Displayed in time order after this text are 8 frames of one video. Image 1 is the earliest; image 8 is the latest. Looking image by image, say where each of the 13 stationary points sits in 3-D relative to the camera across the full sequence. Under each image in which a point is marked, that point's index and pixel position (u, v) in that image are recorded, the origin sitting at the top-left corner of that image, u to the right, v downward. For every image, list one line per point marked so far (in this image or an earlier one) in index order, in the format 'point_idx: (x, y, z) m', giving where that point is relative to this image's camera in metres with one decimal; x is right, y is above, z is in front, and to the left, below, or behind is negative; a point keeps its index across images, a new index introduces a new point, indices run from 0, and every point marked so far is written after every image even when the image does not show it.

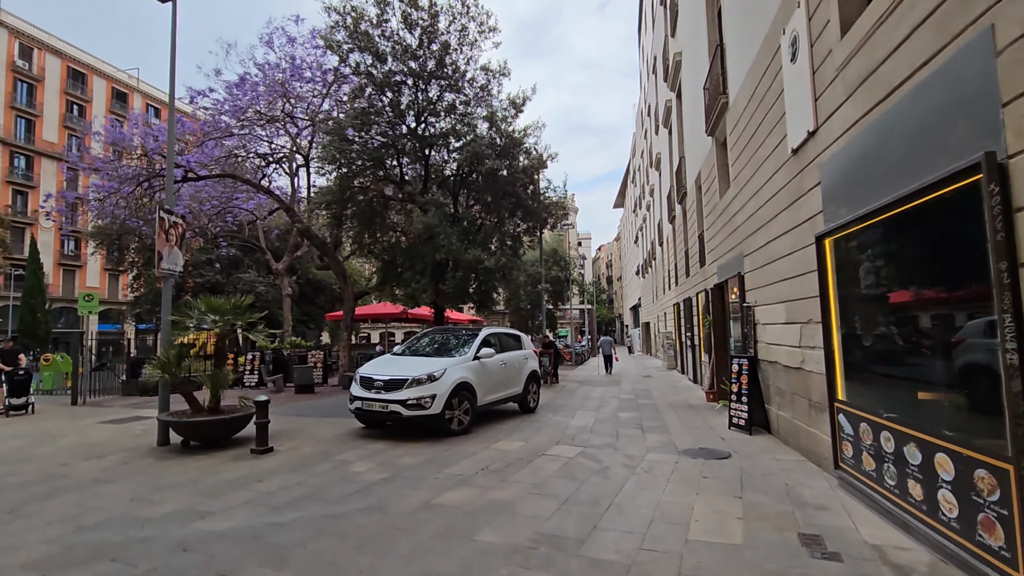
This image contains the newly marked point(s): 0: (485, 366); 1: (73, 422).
0: (-0.4, -1.3, +8.7) m
1: (-8.7, -2.7, +10.3) m
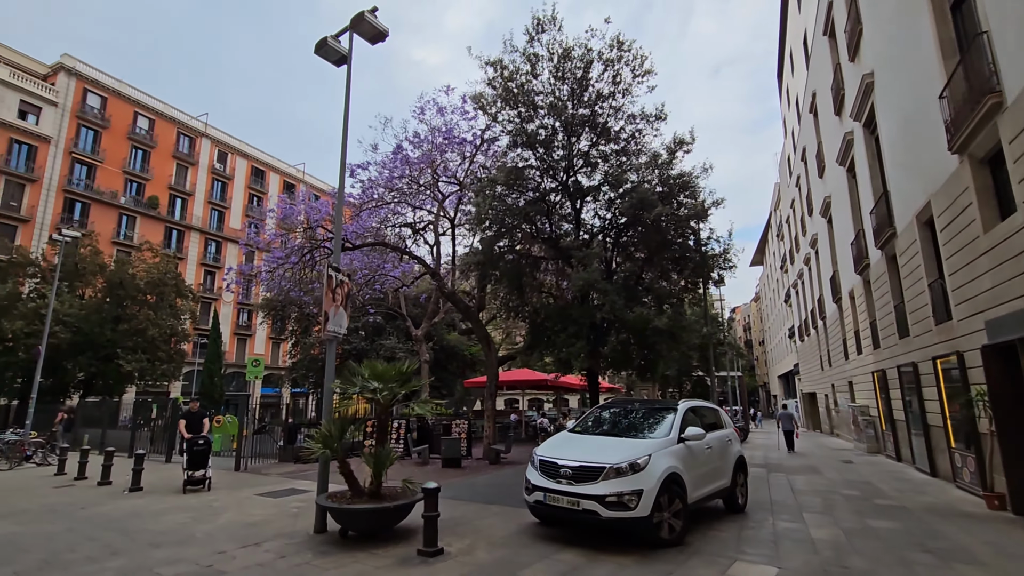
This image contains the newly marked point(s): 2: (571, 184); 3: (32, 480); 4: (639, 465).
0: (+2.4, -2.1, +6.8) m
1: (-5.3, -3.9, +10.0) m
2: (+1.6, +2.8, +14.2) m
3: (-11.9, -4.7, +12.8) m
4: (+1.4, -2.0, +5.9) m
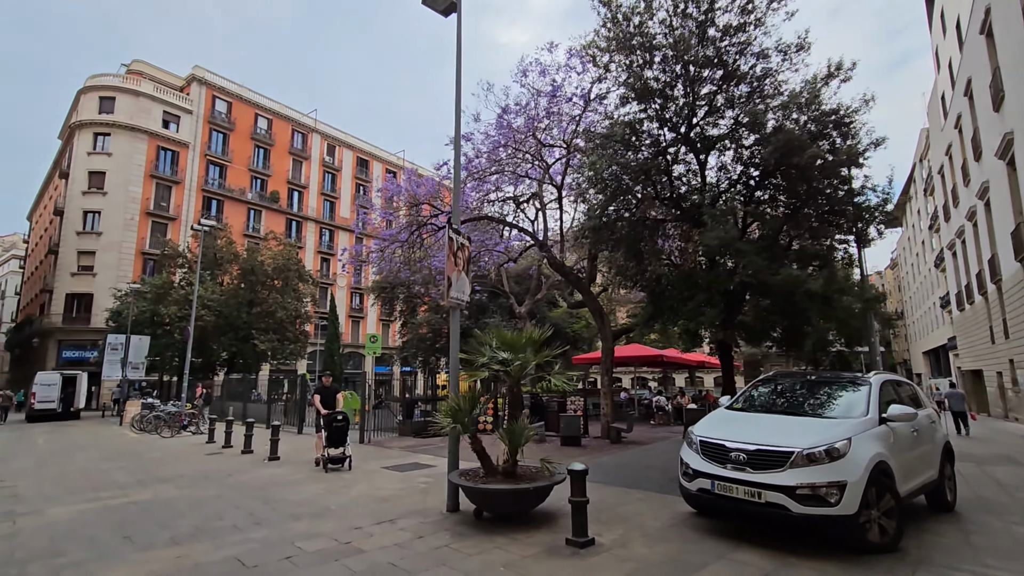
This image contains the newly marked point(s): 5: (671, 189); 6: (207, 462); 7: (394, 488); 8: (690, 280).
0: (+4.0, -1.5, +5.4) m
1: (-2.9, -3.4, +10.0) m
2: (+4.5, +3.7, +12.7) m
3: (-8.8, -4.3, +14.0) m
4: (+3.0, -1.5, +4.7) m
5: (+3.9, +2.4, +12.6) m
6: (-6.5, -3.7, +11.0) m
7: (-1.8, -3.0, +7.8) m
8: (+4.2, +0.2, +12.2) m
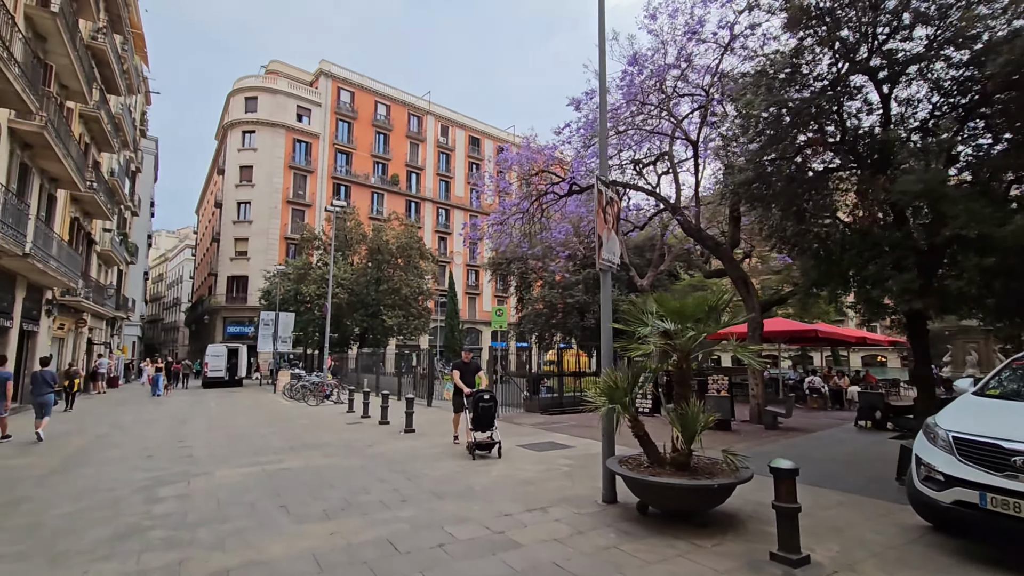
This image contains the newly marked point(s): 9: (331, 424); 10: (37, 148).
0: (+5.5, -1.1, +3.6) m
1: (-0.3, -2.9, +9.6) m
2: (+7.3, +4.5, +10.4) m
3: (-5.2, -3.6, +14.8) m
4: (+4.3, -1.1, +3.1) m
5: (+6.7, +3.2, +10.5) m
6: (-3.5, -3.2, +11.4) m
7: (+0.3, -2.5, +7.3) m
8: (+7.0, +0.9, +10.1) m
9: (-4.6, -3.4, +13.2) m
10: (-13.8, +4.1, +15.1) m
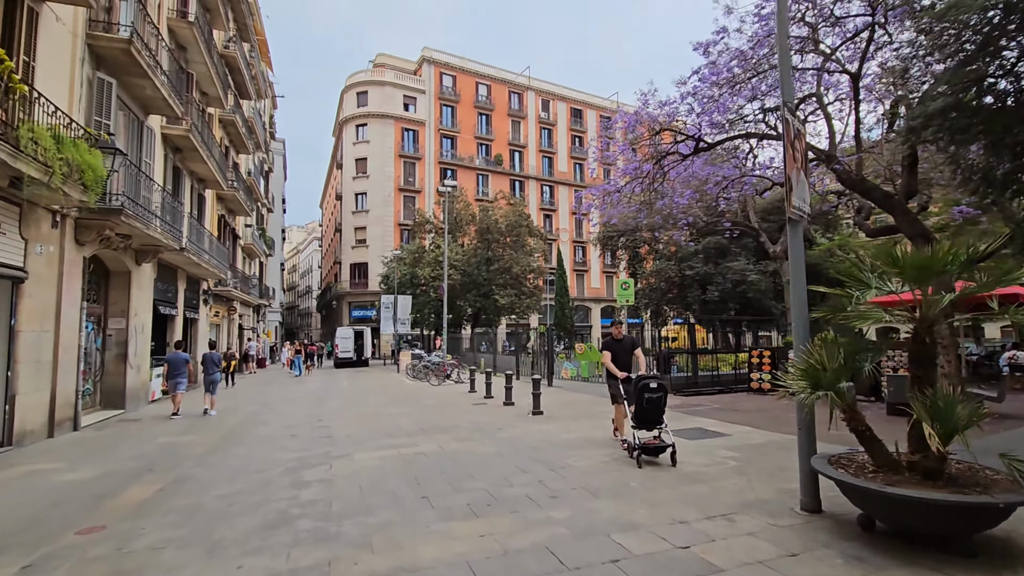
0: (+6.5, -0.6, +1.6) m
1: (+2.1, -2.3, +8.7) m
2: (+9.3, +5.3, +7.7) m
3: (-1.6, -3.1, +14.8) m
4: (+5.2, -0.7, +1.4) m
5: (+8.8, +4.0, +7.9) m
6: (-0.7, -2.7, +11.1) m
7: (+2.2, -2.1, +6.3) m
8: (+9.2, +1.7, +7.6) m
9: (-1.4, -2.9, +13.1) m
10: (-10.4, +4.4, +16.5) m
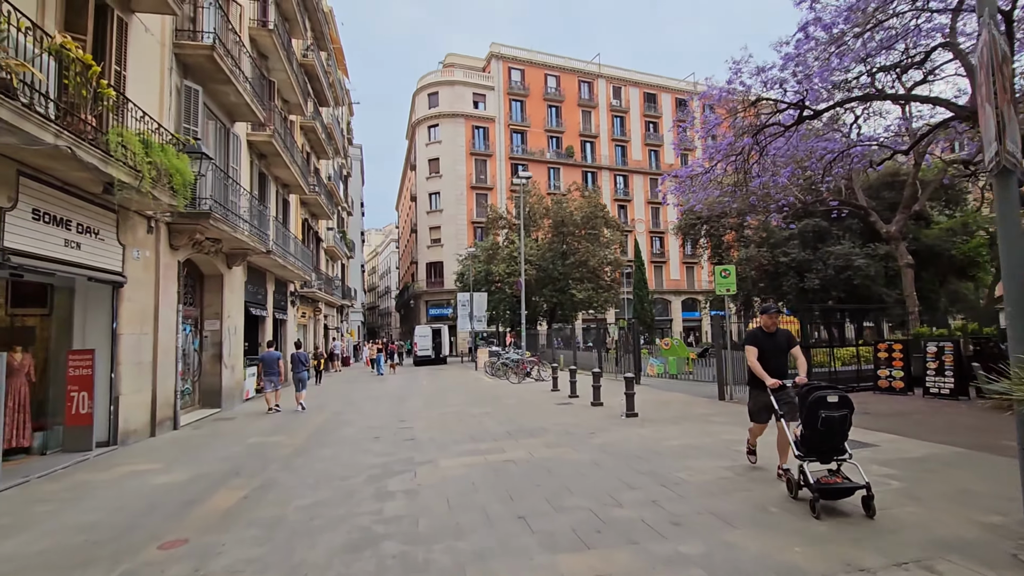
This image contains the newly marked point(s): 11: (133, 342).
0: (+6.8, -0.4, -0.1) m
1: (+3.6, -2.1, +7.6) m
2: (+10.3, +5.7, +5.5) m
3: (+0.7, -2.9, +14.1) m
4: (+5.5, -0.5, -0.1) m
5: (+9.9, +4.3, +5.8) m
6: (+1.1, -2.5, +10.4) m
7: (+3.3, -1.9, +5.1) m
8: (+10.2, +2.1, +5.4) m
9: (+0.7, -2.8, +12.4) m
10: (-7.9, +4.3, +17.0) m
11: (-6.7, -1.0, +9.1) m
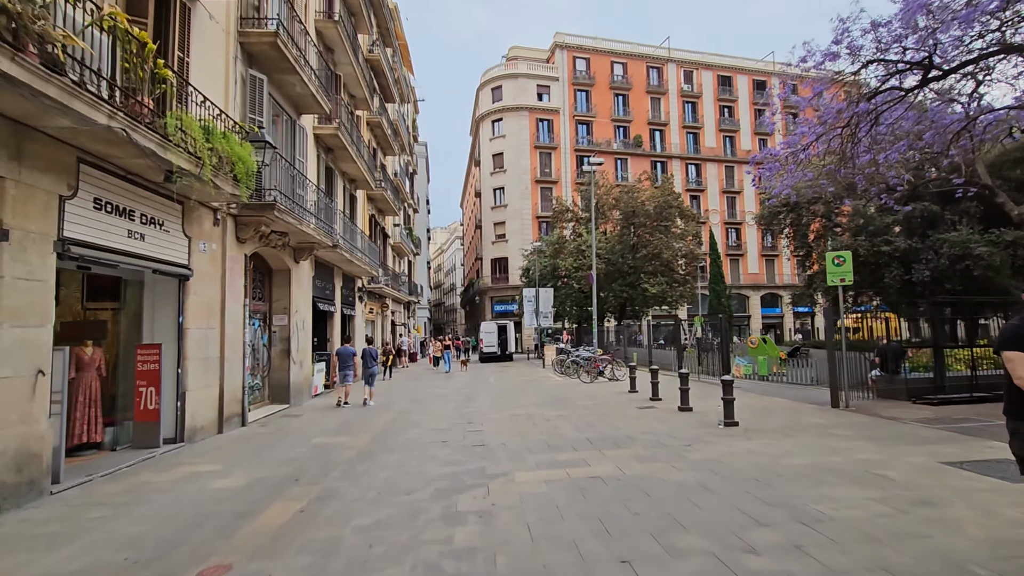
0: (+6.9, -0.2, -1.8) m
1: (+4.6, -2.0, +6.1) m
2: (+11.0, +5.9, +3.2) m
3: (+2.6, -2.7, +13.0) m
4: (+5.6, -0.3, -1.8) m
5: (+10.7, +4.5, +3.6) m
6: (+2.5, -2.4, +9.2) m
7: (+4.1, -1.8, +3.8) m
8: (+11.0, +2.3, +3.2) m
9: (+2.3, -2.6, +11.3) m
10: (-5.7, +4.5, +16.8) m
11: (-5.4, -0.8, +8.9) m
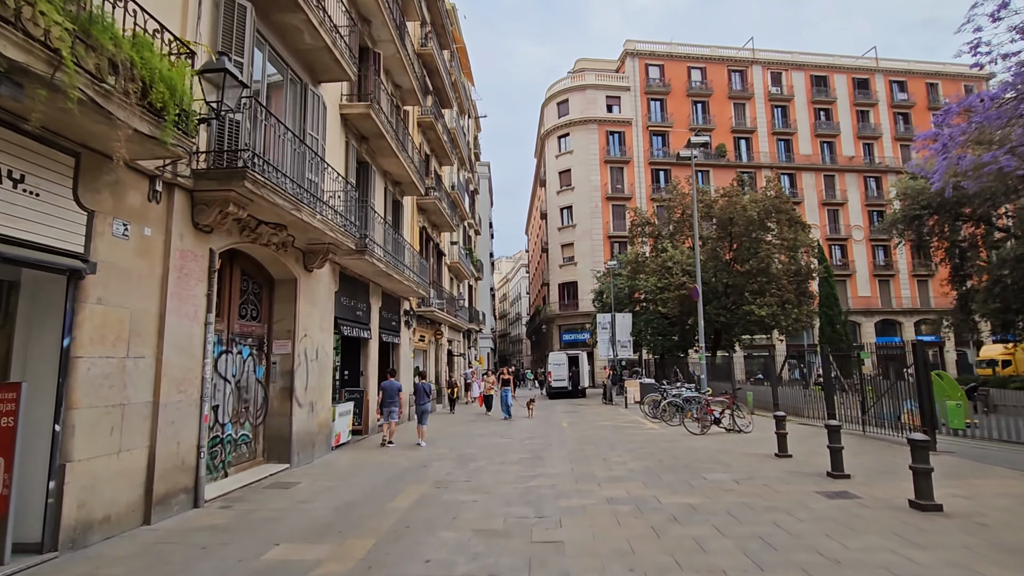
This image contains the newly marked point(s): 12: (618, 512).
0: (+6.5, +0.5, -6.6) m
1: (+5.2, -1.7, +1.5) m
2: (+11.1, +6.4, -1.7) m
3: (+4.1, -2.9, +8.5) m
4: (+5.2, +0.4, -6.3) m
5: (+10.8, +5.0, -1.4) m
6: (+3.5, -2.3, +4.8) m
7: (+4.4, -1.4, -0.8) m
8: (+11.1, +2.8, -1.9) m
9: (+3.6, -2.7, +6.8) m
10: (-3.7, +3.9, +13.8) m
11: (-4.3, -0.9, +5.6) m
12: (+1.2, -2.6, +6.0) m
